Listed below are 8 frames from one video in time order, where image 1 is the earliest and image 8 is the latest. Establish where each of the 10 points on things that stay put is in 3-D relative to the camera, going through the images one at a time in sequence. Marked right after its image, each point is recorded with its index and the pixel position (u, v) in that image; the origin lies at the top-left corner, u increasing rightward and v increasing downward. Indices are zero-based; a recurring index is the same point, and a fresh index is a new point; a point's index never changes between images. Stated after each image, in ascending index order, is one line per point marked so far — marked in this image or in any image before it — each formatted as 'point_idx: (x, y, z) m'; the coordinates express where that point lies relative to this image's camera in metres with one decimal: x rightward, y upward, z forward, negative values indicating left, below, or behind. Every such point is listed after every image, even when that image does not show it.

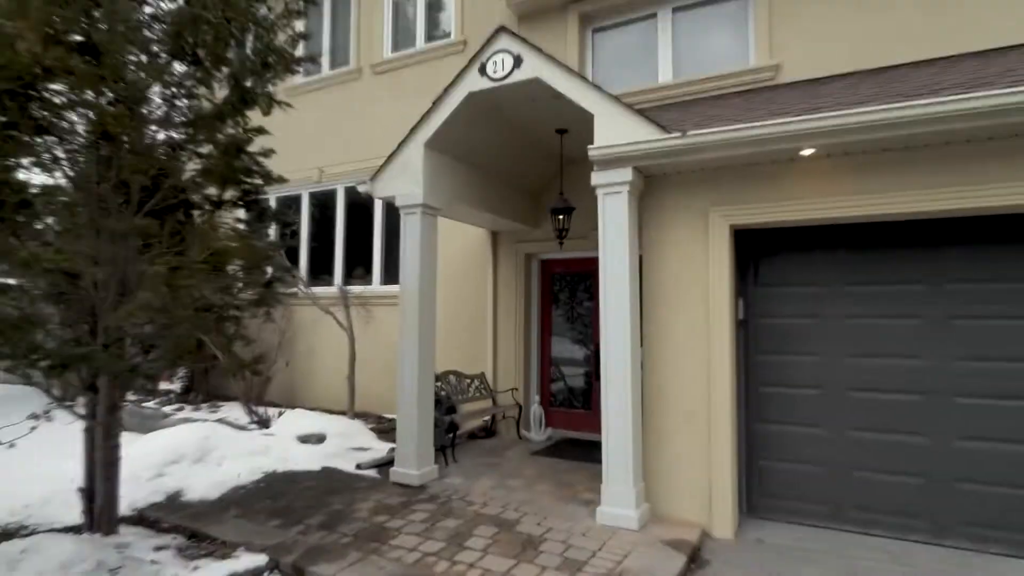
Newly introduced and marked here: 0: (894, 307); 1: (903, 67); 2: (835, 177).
0: (+2.7, -0.1, +4.1) m
1: (+3.1, +1.7, +4.6) m
2: (+2.2, +0.8, +4.0) m
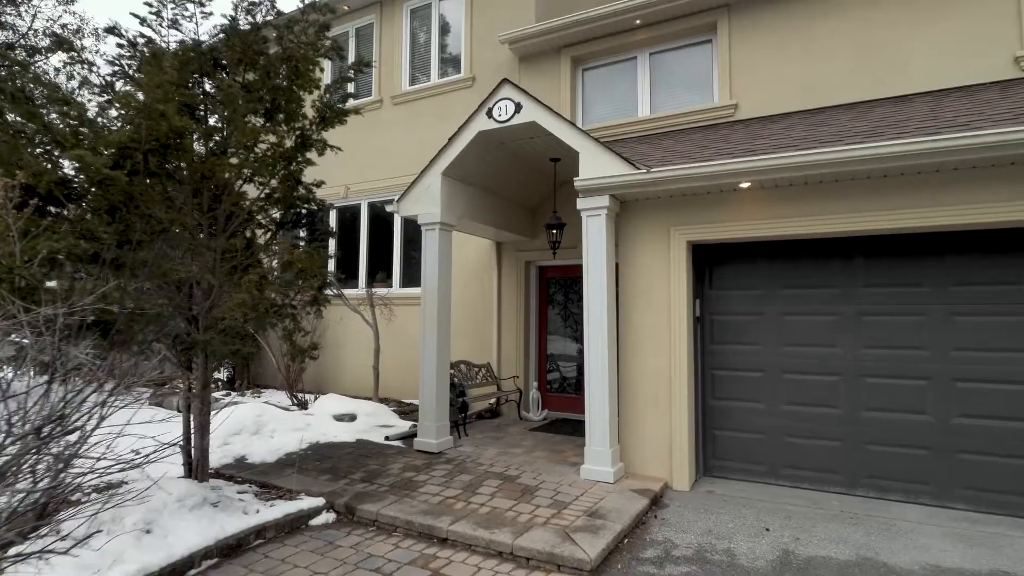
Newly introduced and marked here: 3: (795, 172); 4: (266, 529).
0: (+2.7, -0.2, +5.1) m
1: (+3.1, +1.7, +5.7) m
2: (+2.2, +0.7, +5.0) m
3: (+2.3, +1.0, +4.6) m
4: (-1.7, -1.7, +4.0) m
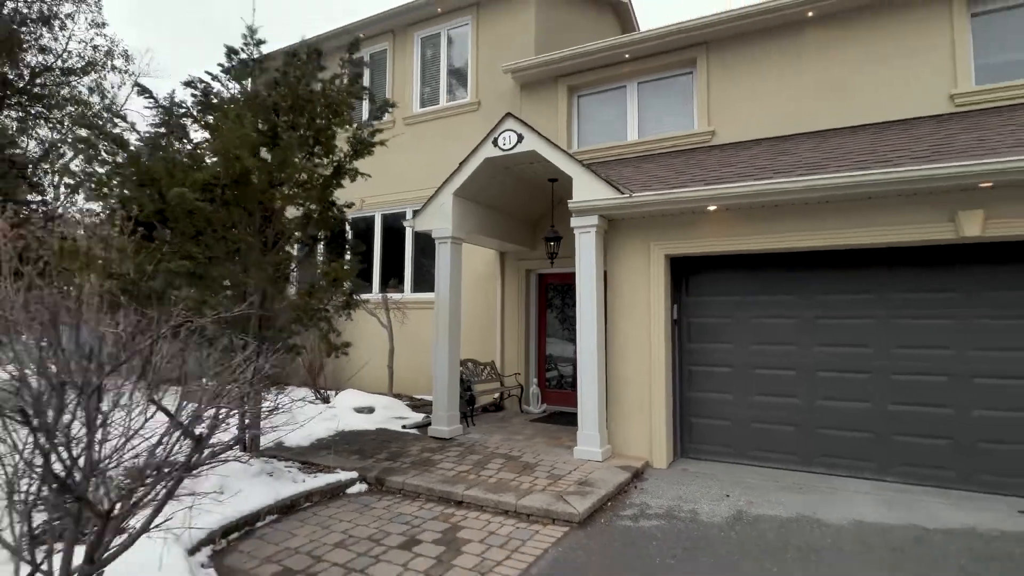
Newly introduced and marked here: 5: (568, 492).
0: (+2.8, -0.2, +6.0) m
1: (+3.2, +1.6, +6.5) m
2: (+2.3, +0.7, +5.8) m
3: (+2.3, +0.9, +5.4) m
4: (-1.7, -1.8, +4.8) m
5: (+0.5, -1.7, +4.8) m
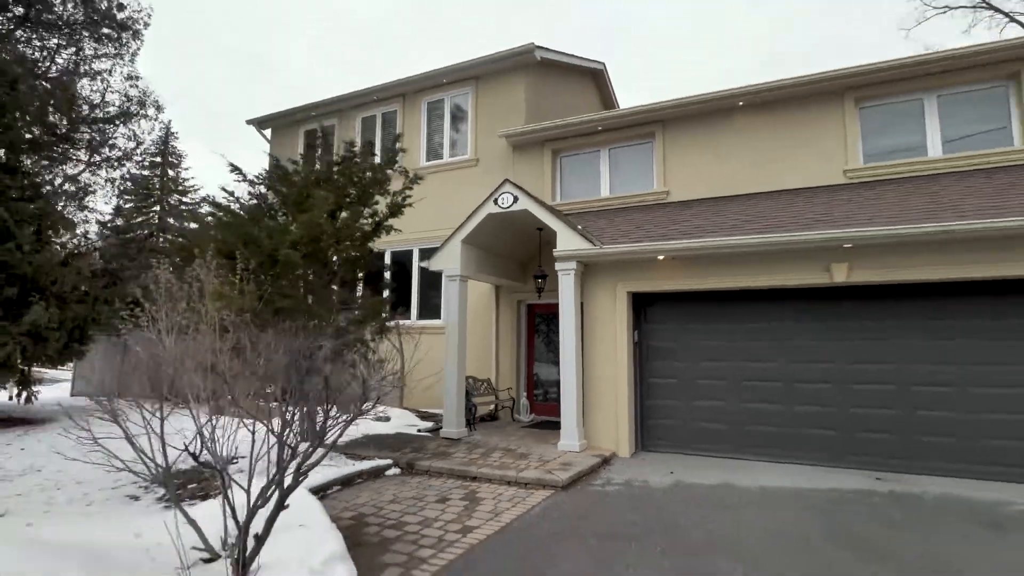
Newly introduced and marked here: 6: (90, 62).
0: (+2.7, -0.6, +7.8) m
1: (+3.1, +1.2, +8.4) m
2: (+2.2, +0.3, +7.7) m
3: (+2.3, +0.5, +7.3) m
4: (-1.7, -2.1, +6.4) m
5: (+0.5, -2.1, +6.4) m
6: (-10.4, +5.5, +13.8) m
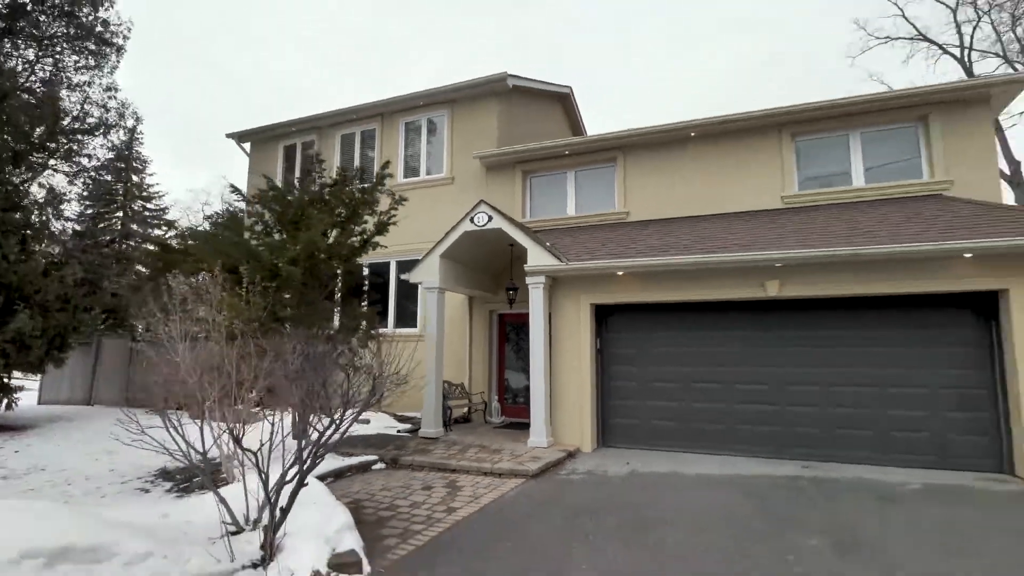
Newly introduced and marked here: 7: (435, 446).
0: (+2.3, -0.8, +8.7) m
1: (+2.7, +1.0, +9.4) m
2: (+1.9, +0.1, +8.6) m
3: (+1.9, +0.3, +8.2) m
4: (-2.0, -2.3, +7.1) m
5: (+0.2, -2.2, +7.2) m
6: (-11.1, +5.3, +14.0) m
7: (-1.1, -2.4, +8.4) m
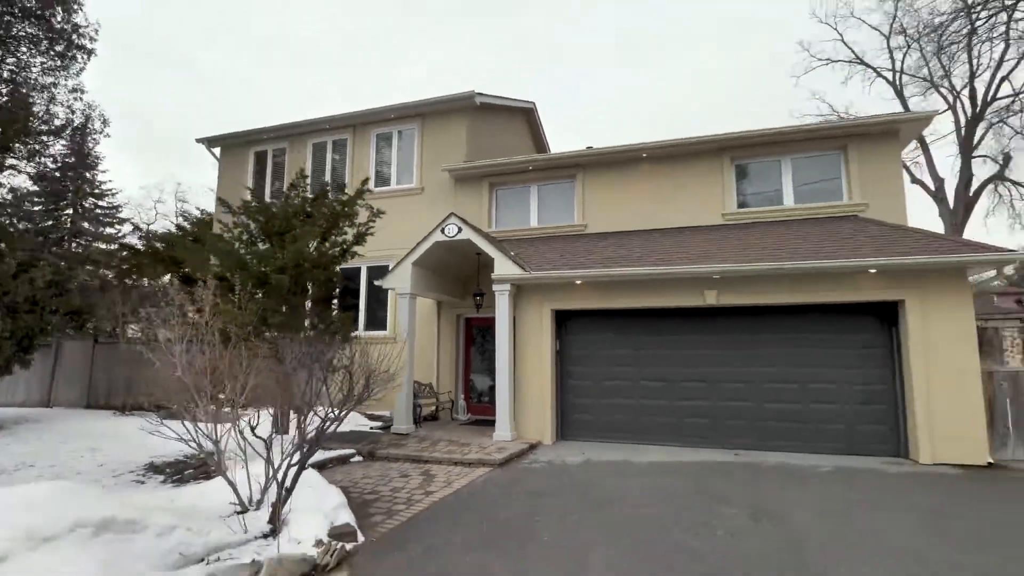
0: (+1.8, -1.0, +9.6) m
1: (+2.1, +0.8, +10.4) m
2: (+1.3, 0.0, +9.5) m
3: (+1.4, +0.2, +9.1) m
4: (-2.5, -2.3, +7.7) m
5: (-0.3, -2.4, +8.0) m
6: (-11.9, +5.3, +14.0) m
7: (-1.7, -2.5, +9.1) m
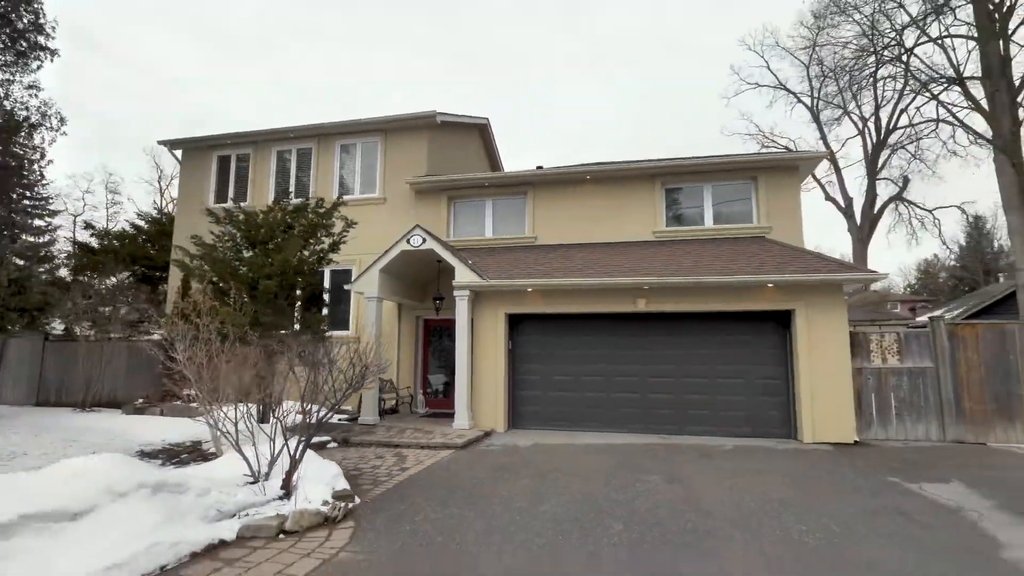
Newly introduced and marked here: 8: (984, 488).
0: (+1.0, -1.1, +11.0) m
1: (+1.2, +0.7, +11.8) m
2: (+0.5, -0.2, +10.8) m
3: (+0.7, +0.1, +10.5) m
4: (-3.1, -2.4, +8.6) m
5: (-1.0, -2.5, +9.2) m
6: (-13.0, +5.4, +14.0) m
7: (-2.5, -2.5, +10.1) m
8: (+5.6, -2.4, +6.6) m
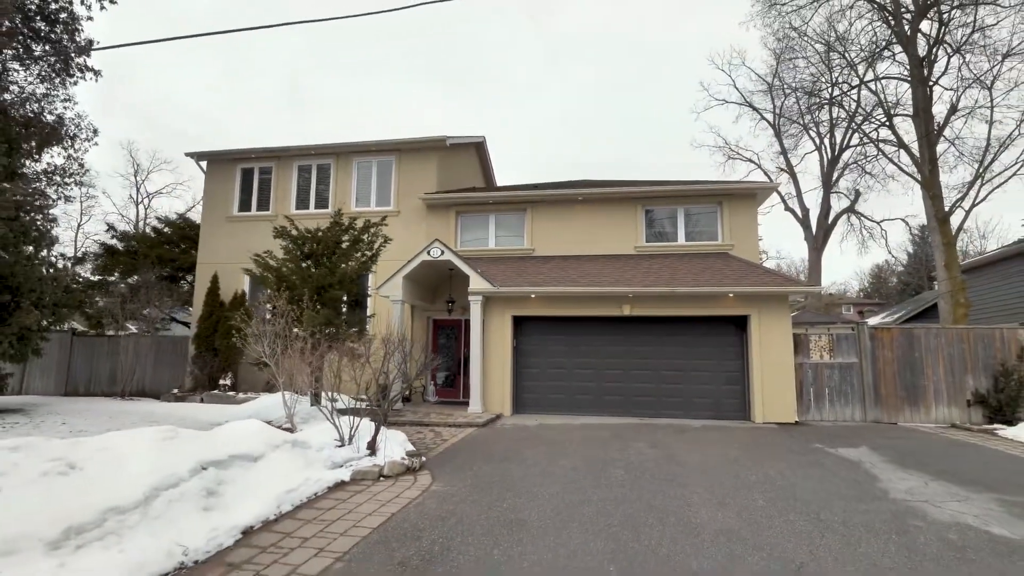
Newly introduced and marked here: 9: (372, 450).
0: (+1.1, -1.3, +13.0) m
1: (+1.3, +0.5, +13.8) m
2: (+0.7, -0.3, +12.8) m
3: (+0.8, -0.1, +12.5) m
4: (-2.9, -2.5, +10.5) m
5: (-0.8, -2.6, +11.1) m
6: (-12.9, +5.4, +15.3) m
7: (-2.3, -2.7, +11.9) m
8: (+5.9, -2.6, +8.9) m
9: (-1.8, -2.1, +7.4) m
